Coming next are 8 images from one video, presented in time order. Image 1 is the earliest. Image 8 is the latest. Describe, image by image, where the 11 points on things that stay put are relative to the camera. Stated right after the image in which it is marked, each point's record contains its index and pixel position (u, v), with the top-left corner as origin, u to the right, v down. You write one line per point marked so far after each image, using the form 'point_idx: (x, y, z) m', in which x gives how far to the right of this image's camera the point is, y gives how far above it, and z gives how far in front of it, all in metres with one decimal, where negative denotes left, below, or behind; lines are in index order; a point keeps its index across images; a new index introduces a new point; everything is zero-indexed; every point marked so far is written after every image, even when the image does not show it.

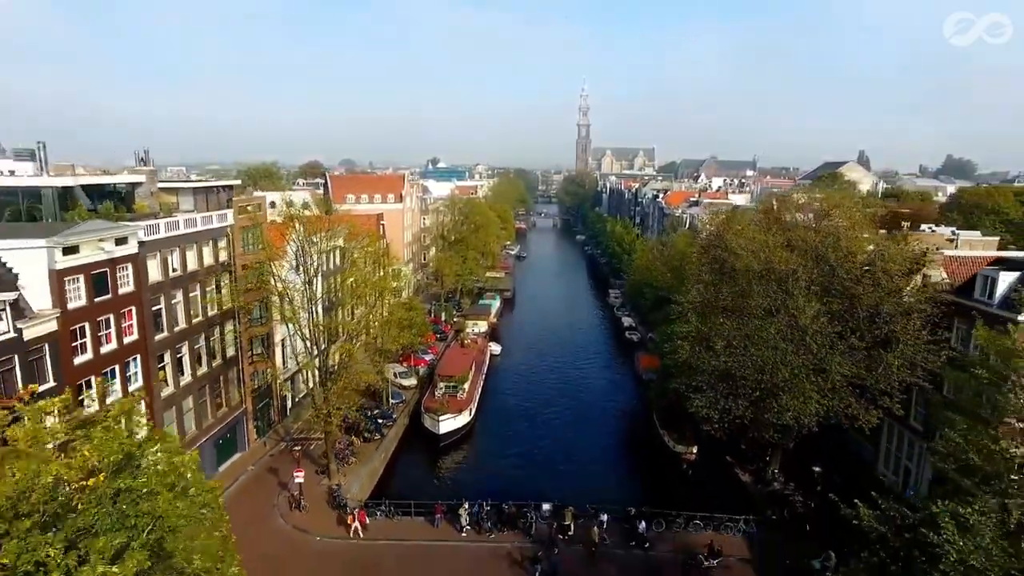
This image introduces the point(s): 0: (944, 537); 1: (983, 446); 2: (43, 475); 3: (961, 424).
0: (+6.4, -3.4, +11.7) m
1: (+7.5, -2.4, +12.6) m
2: (-4.0, -1.9, +7.3) m
3: (+7.6, -2.2, +13.7) m
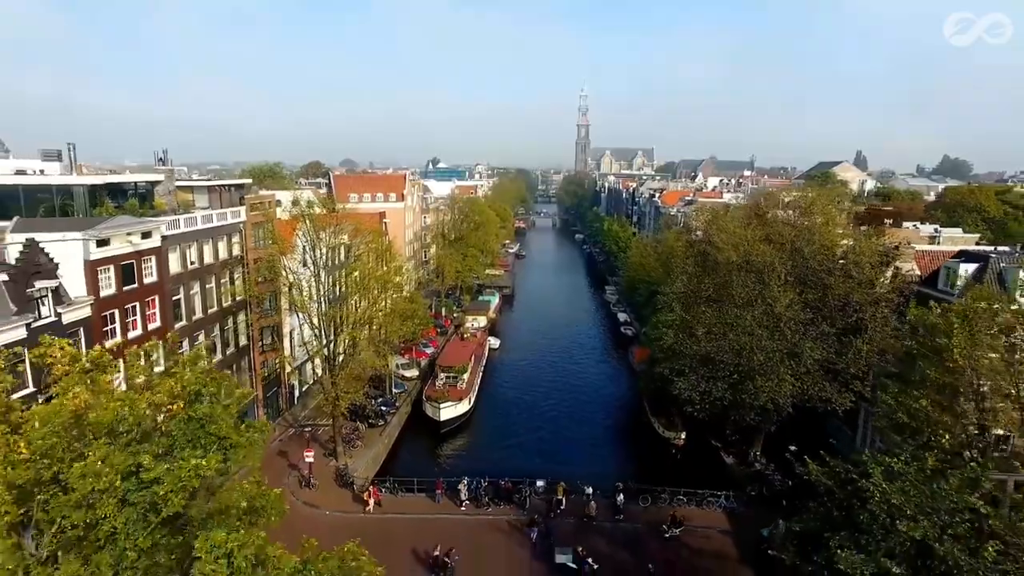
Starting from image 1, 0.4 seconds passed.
0: (+6.2, -3.1, +13.8) m
1: (+7.4, -2.1, +14.7) m
2: (-4.2, -1.5, +9.4) m
3: (+7.4, -1.8, +15.8) m
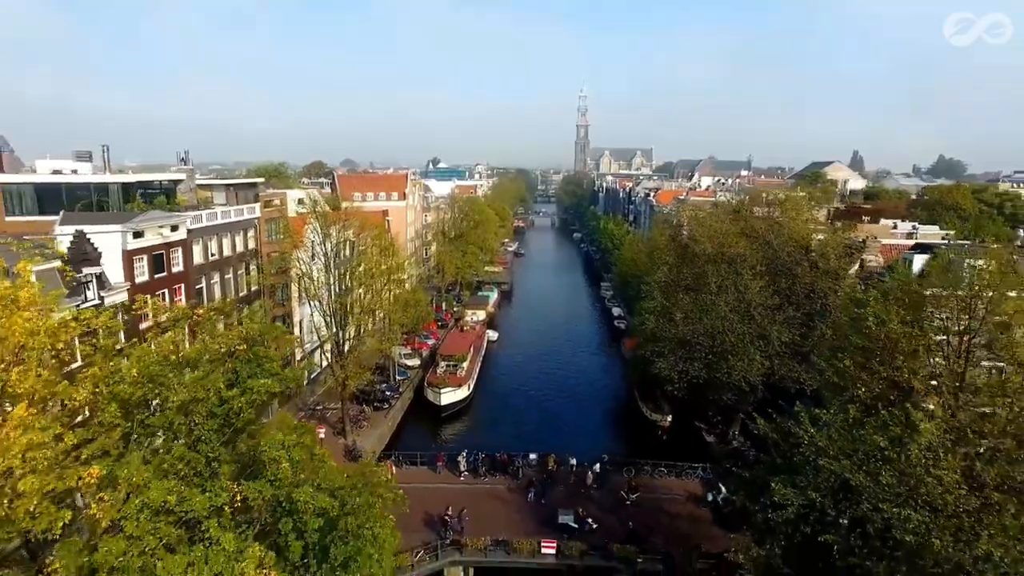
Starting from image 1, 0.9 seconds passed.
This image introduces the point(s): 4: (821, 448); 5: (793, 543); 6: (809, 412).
0: (+6.0, -2.7, +16.5) m
1: (+7.2, -1.7, +17.5) m
2: (-4.4, -1.1, +12.2) m
3: (+7.2, -1.4, +18.6) m
4: (+6.0, -3.0, +16.3) m
5: (+5.7, -5.1, +17.2) m
6: (+6.4, -2.5, +17.8) m
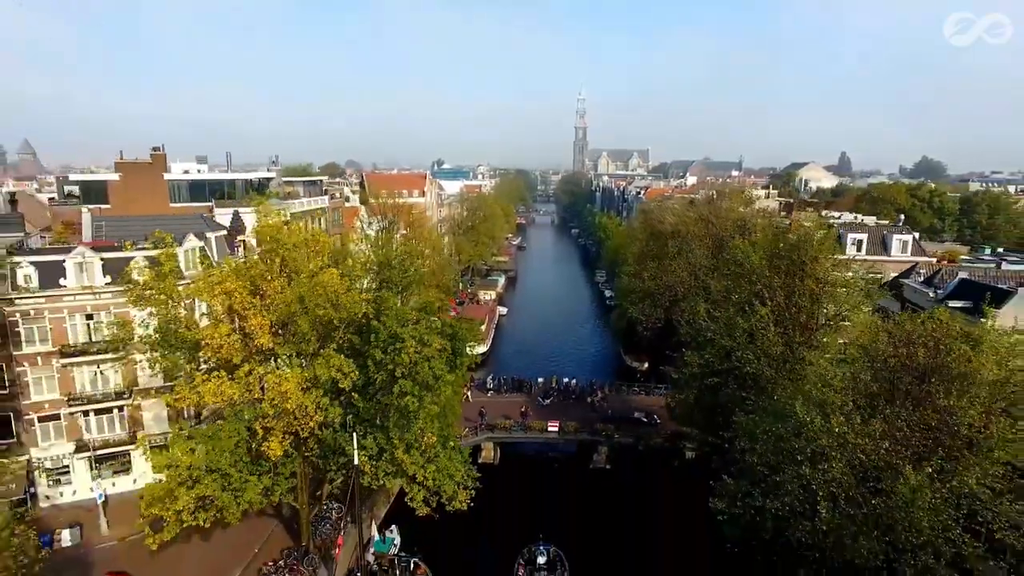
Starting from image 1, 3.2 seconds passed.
0: (+6.7, -1.0, +28.4) m
1: (+7.9, 0.0, +29.3) m
2: (-3.7, +0.5, +24.0) m
3: (+7.9, +0.2, +30.4) m
4: (+6.7, -1.4, +28.2) m
5: (+6.4, -3.5, +29.1) m
6: (+7.1, -0.9, +29.7) m
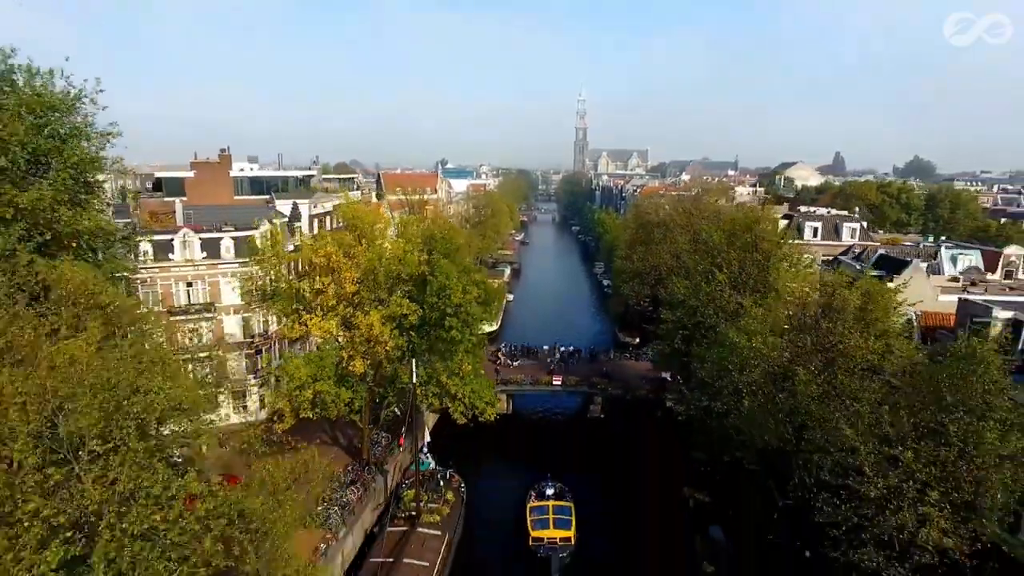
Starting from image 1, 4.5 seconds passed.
0: (+7.3, +0.1, +36.0) m
1: (+8.5, +1.1, +36.9) m
2: (-3.1, +1.7, +31.6) m
3: (+8.5, +1.4, +38.0) m
4: (+7.3, -0.2, +35.7) m
5: (+7.0, -2.3, +36.6) m
6: (+7.7, +0.3, +37.3) m
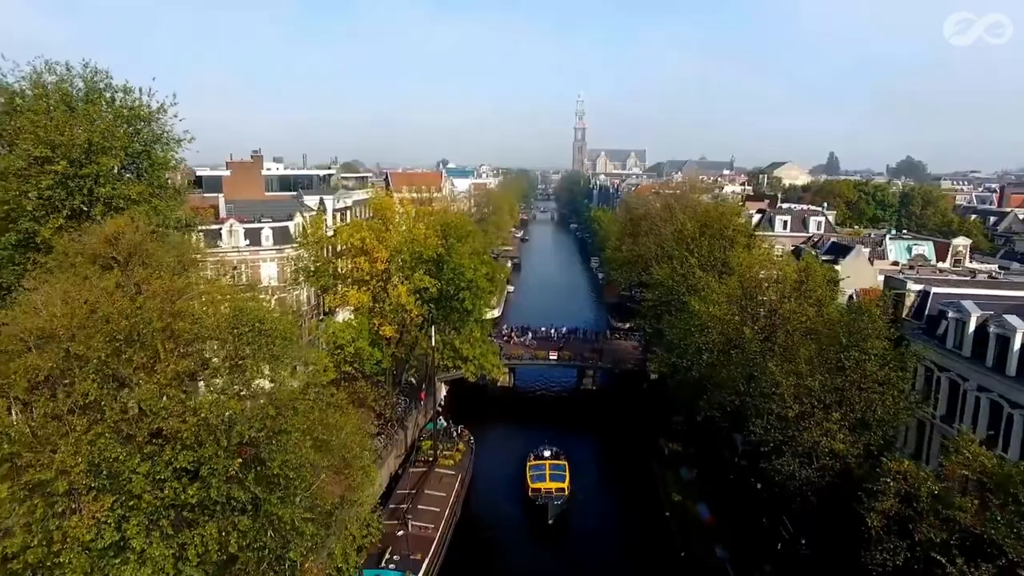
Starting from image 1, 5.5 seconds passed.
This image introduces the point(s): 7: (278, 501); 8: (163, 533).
0: (+7.4, +0.9, +41.6) m
1: (+8.5, +2.0, +42.6) m
2: (-3.0, +2.5, +37.3) m
3: (+8.6, +2.2, +43.7) m
4: (+7.4, +0.6, +41.4) m
5: (+7.1, -1.5, +42.3) m
6: (+7.8, +1.1, +42.9) m
7: (-4.5, -4.1, +16.2) m
8: (-6.0, -4.1, +14.6) m
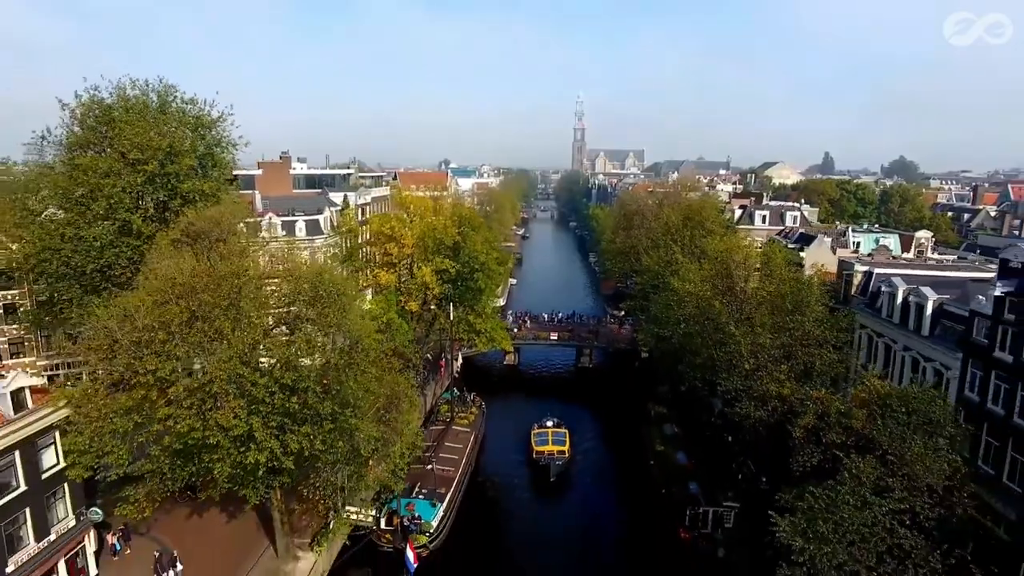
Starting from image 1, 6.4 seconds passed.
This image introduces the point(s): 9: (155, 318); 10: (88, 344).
0: (+7.7, +1.7, +47.2) m
1: (+8.9, +2.8, +48.1) m
2: (-2.7, +3.3, +42.8) m
3: (+8.9, +3.0, +49.2) m
4: (+7.7, +1.4, +46.9) m
5: (+7.4, -0.7, +47.8) m
6: (+8.1, +1.9, +48.5) m
7: (-4.1, -3.3, +21.7) m
8: (-5.7, -3.3, +20.2) m
9: (-8.6, -0.8, +20.2) m
10: (-10.0, -1.4, +20.2) m
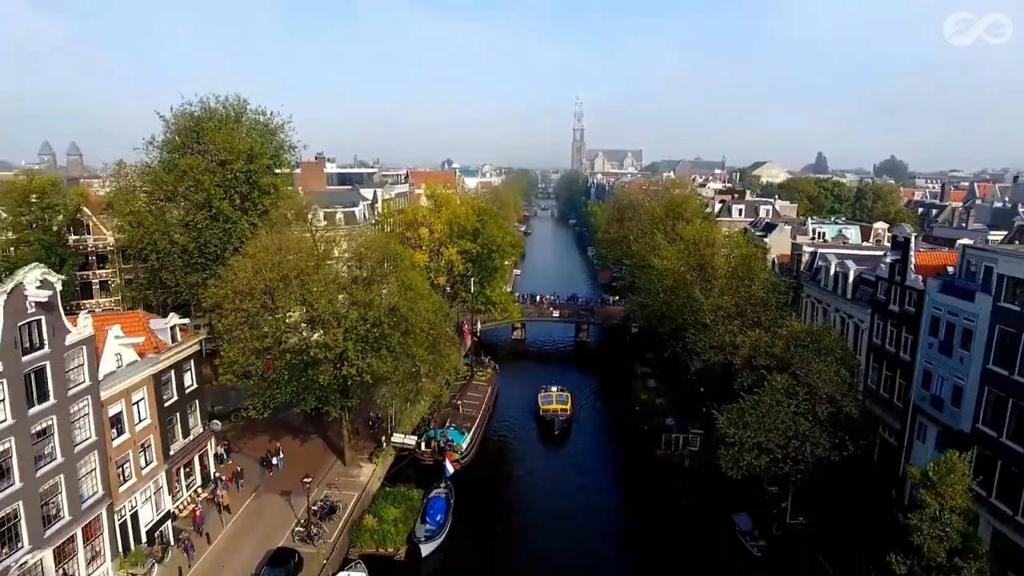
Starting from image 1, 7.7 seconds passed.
0: (+8.2, +2.9, +55.2) m
1: (+9.4, +3.9, +56.1) m
2: (-2.2, +4.5, +50.8) m
3: (+9.4, +4.2, +57.2) m
4: (+8.2, +2.6, +55.0) m
5: (+7.9, +0.5, +55.9) m
6: (+8.6, +3.1, +56.5) m
7: (-3.6, -2.1, +29.7) m
8: (-5.1, -2.2, +28.2) m
9: (-8.0, +0.4, +28.2) m
10: (-9.5, -0.2, +28.2) m
